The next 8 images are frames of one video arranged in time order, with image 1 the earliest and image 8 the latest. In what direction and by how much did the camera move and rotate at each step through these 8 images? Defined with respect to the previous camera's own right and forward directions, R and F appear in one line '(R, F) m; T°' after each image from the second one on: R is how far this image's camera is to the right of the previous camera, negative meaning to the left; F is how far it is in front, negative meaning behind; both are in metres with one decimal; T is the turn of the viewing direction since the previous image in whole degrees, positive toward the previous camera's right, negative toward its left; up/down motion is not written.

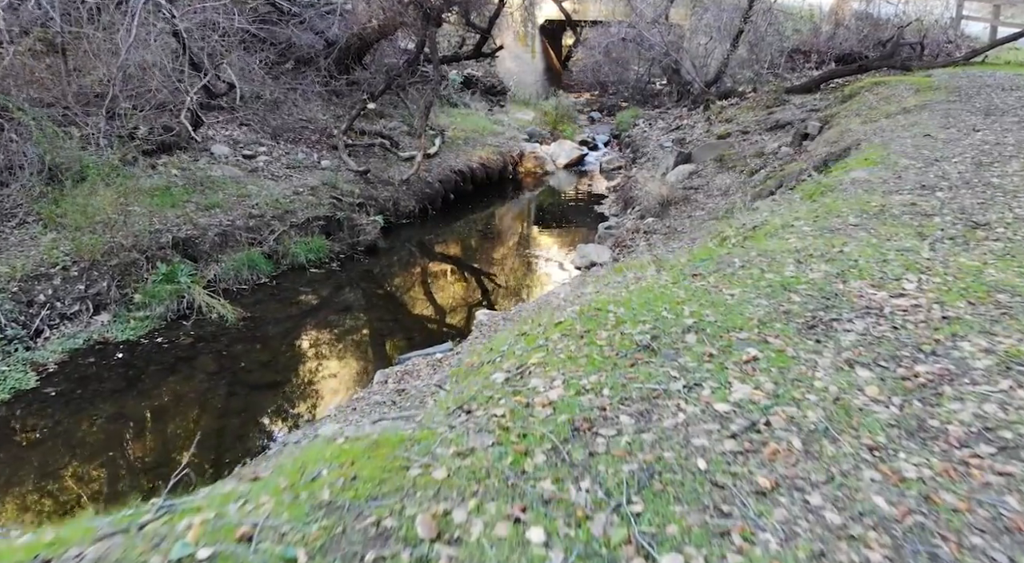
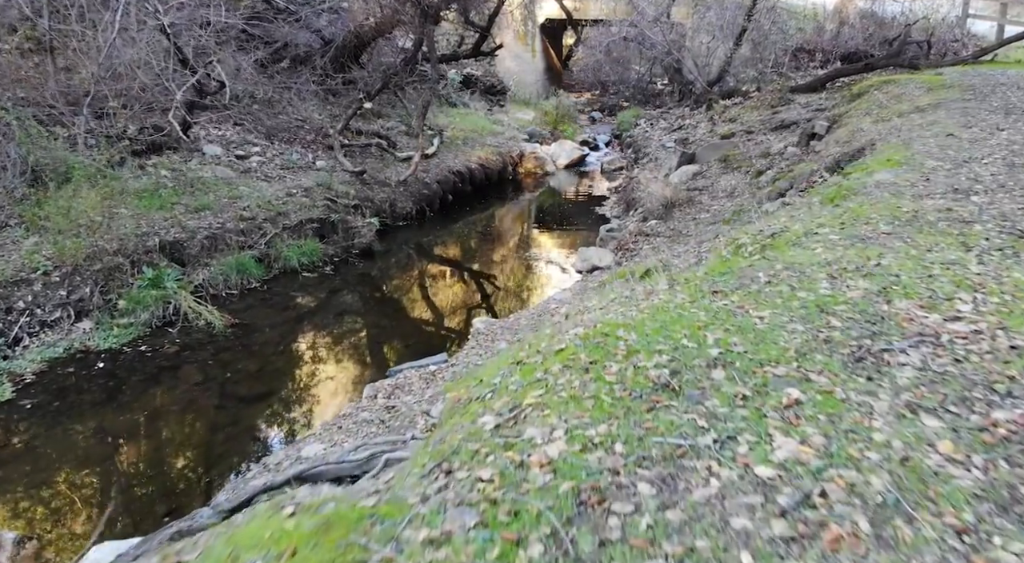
(0.0, +0.3) m; 0°
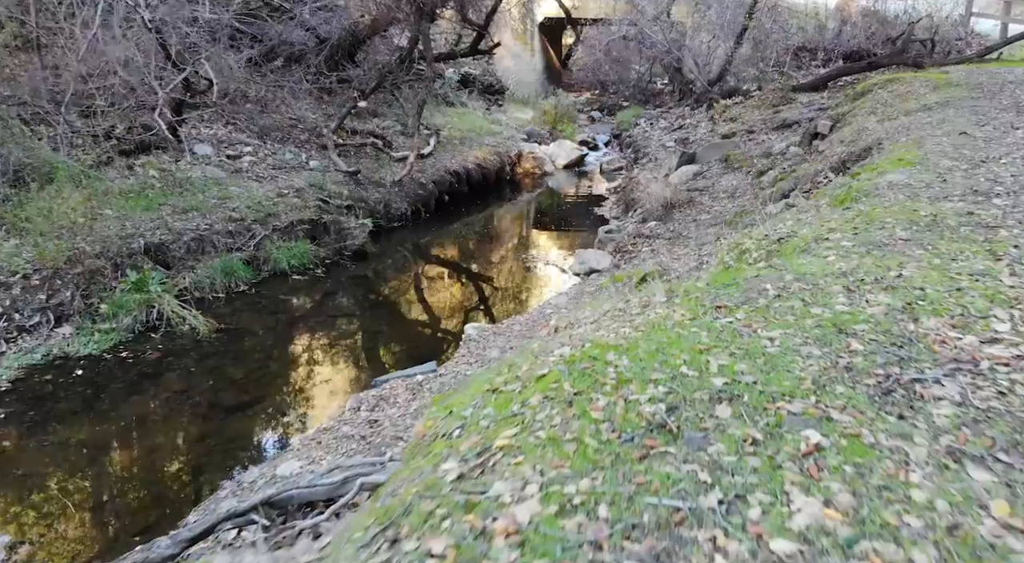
(+0.1, +0.3) m; 0°
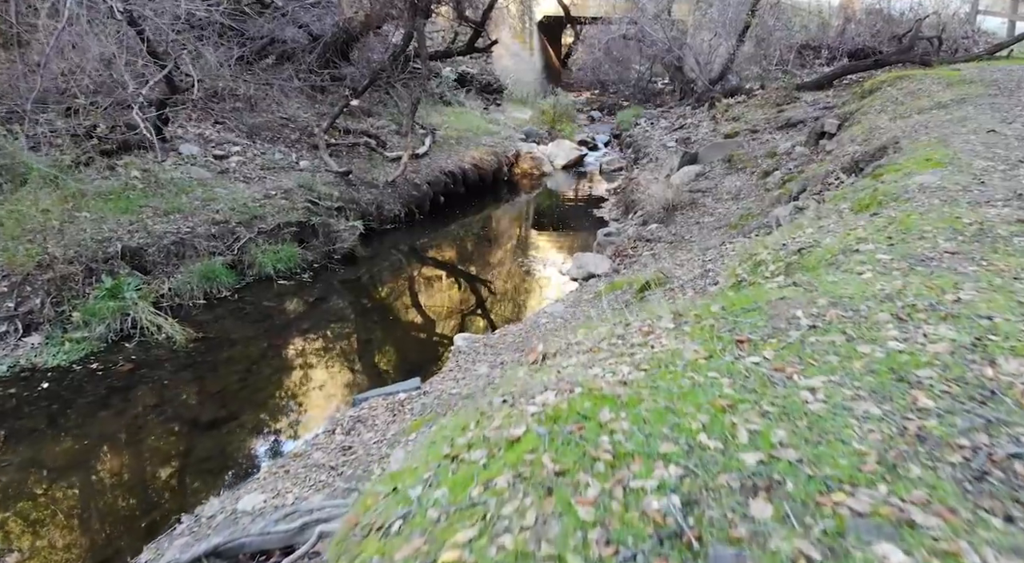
(+0.1, +0.4) m; 0°
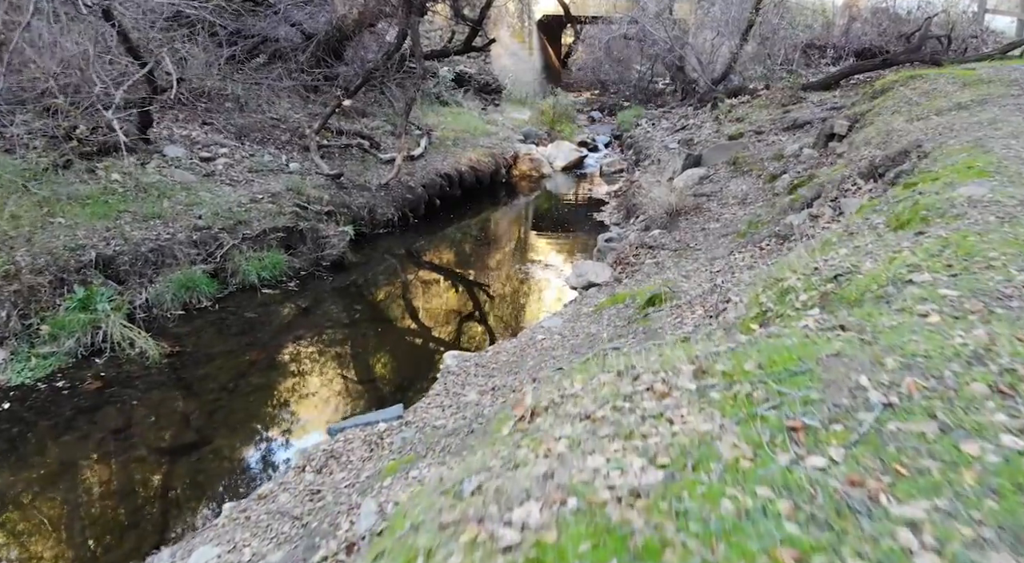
(+0.1, +0.5) m; 0°
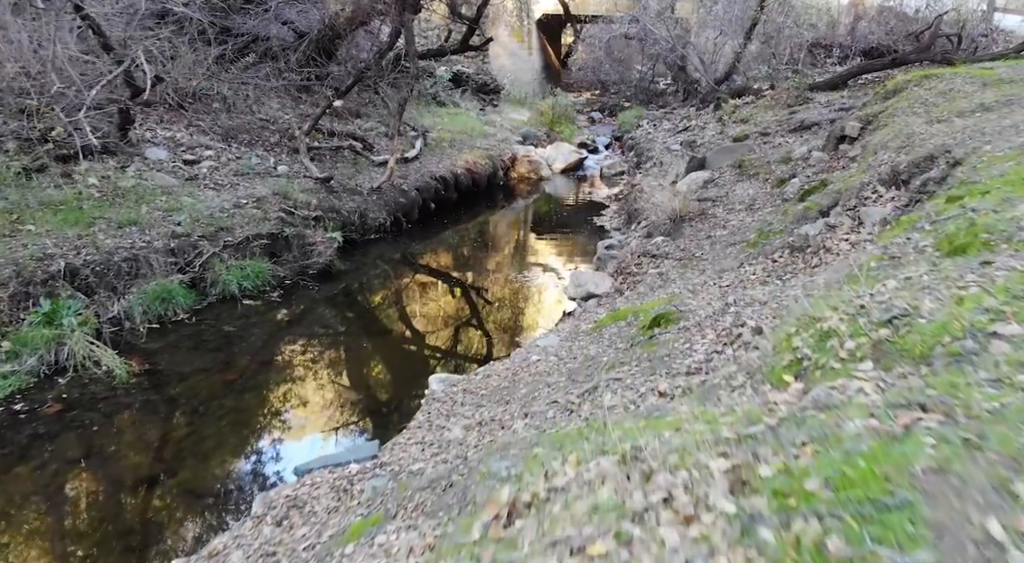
(+0.1, +0.5) m; 0°
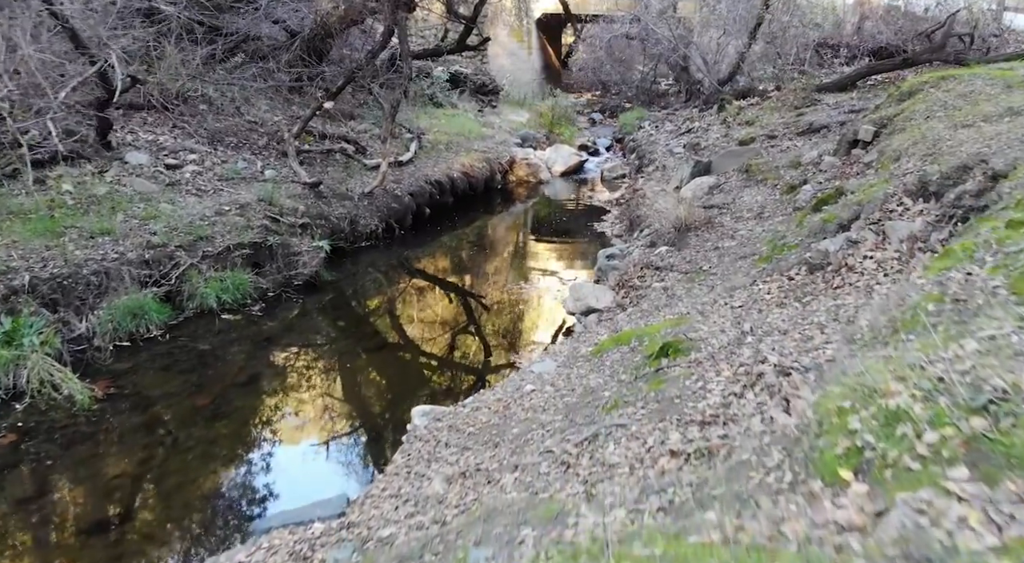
(+0.1, +0.5) m; 0°
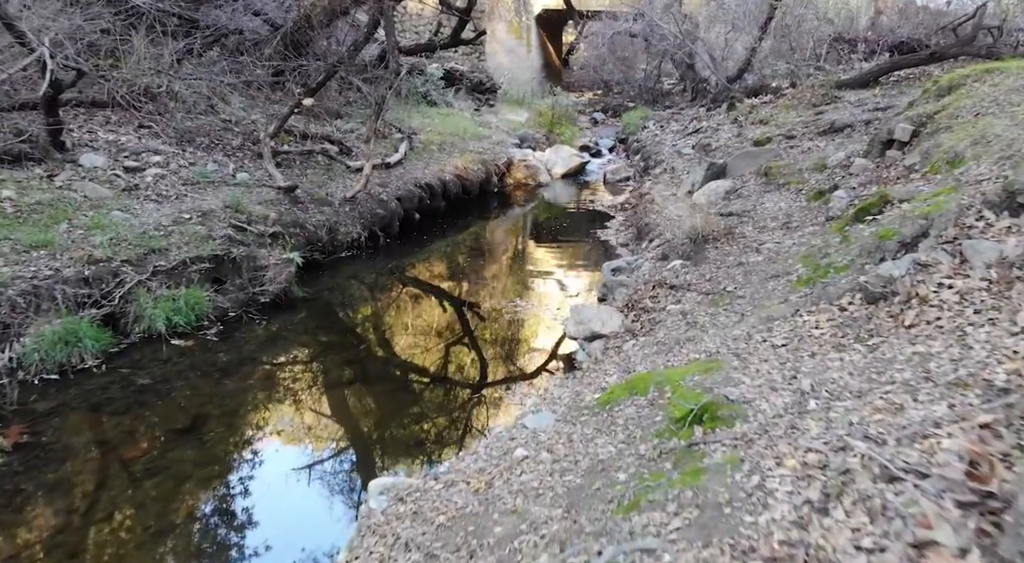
(+0.1, +1.1) m; 0°
